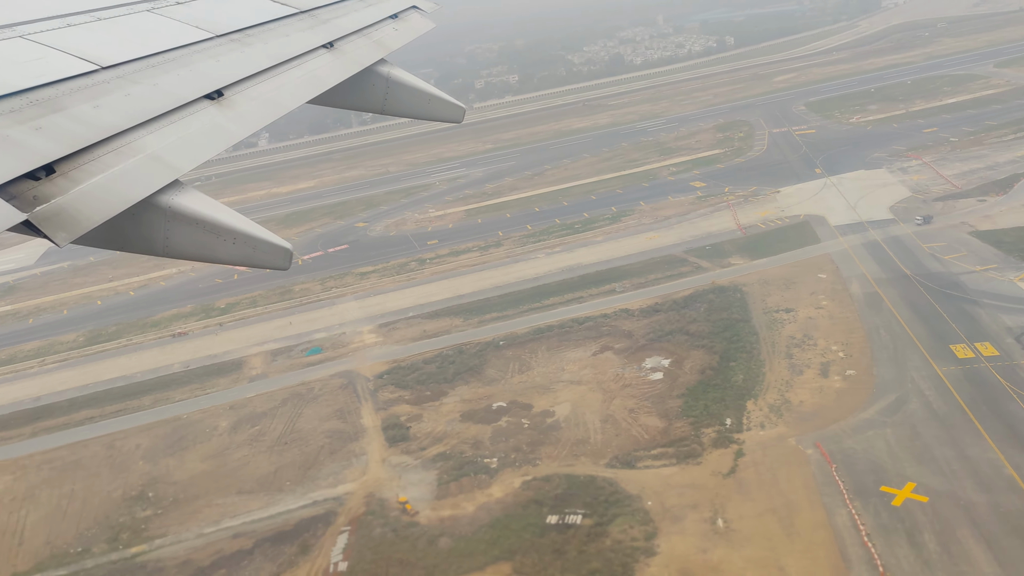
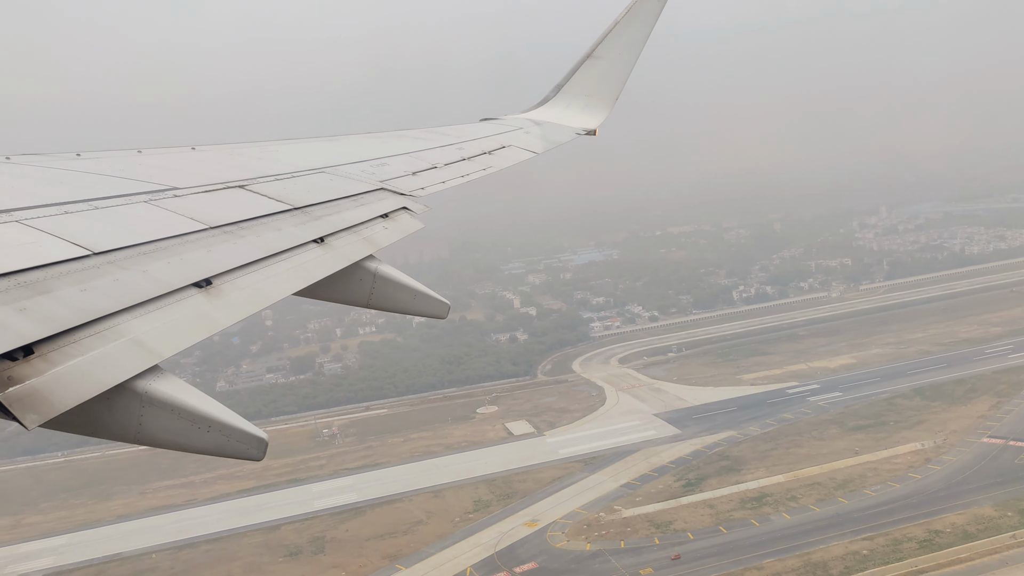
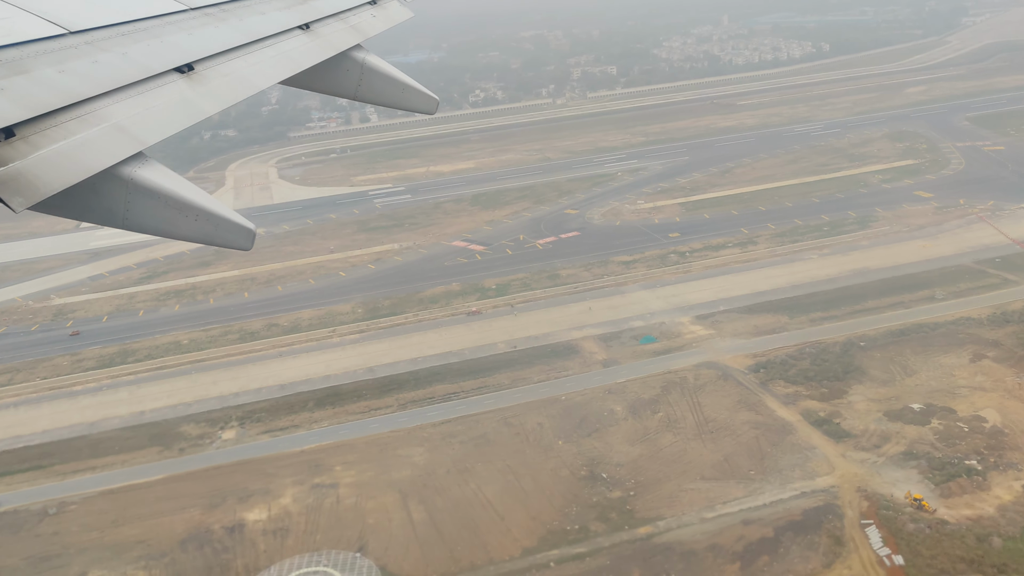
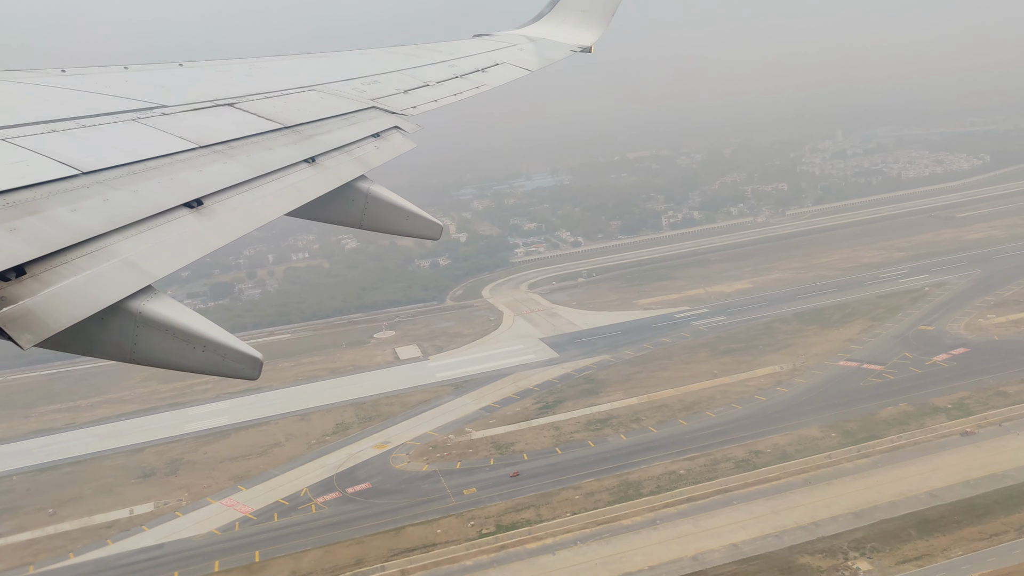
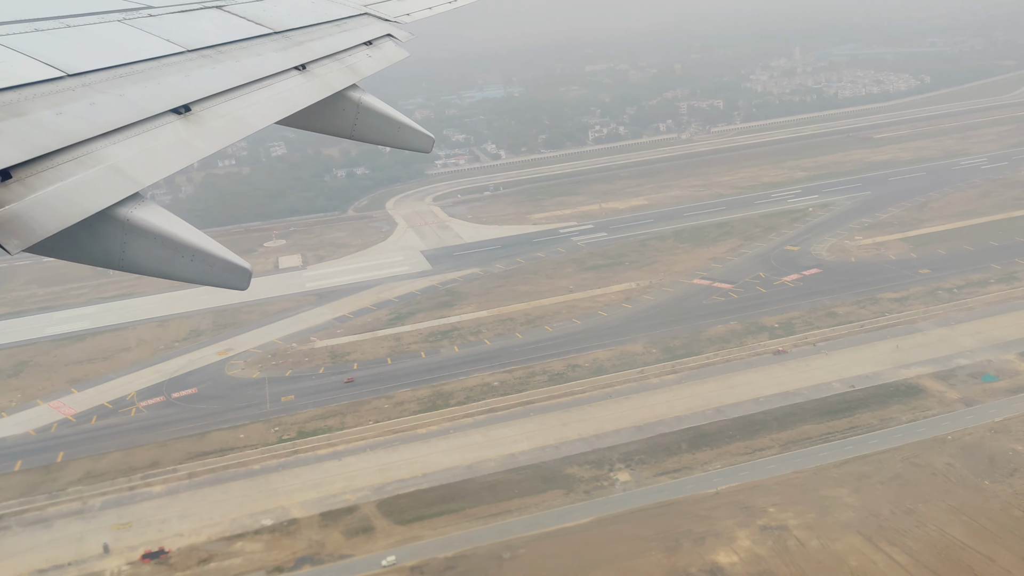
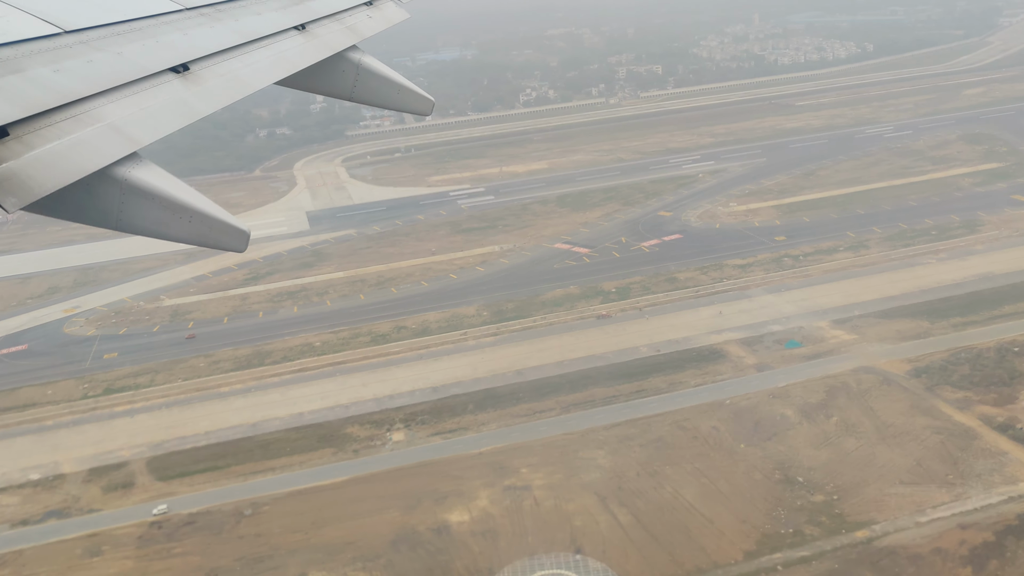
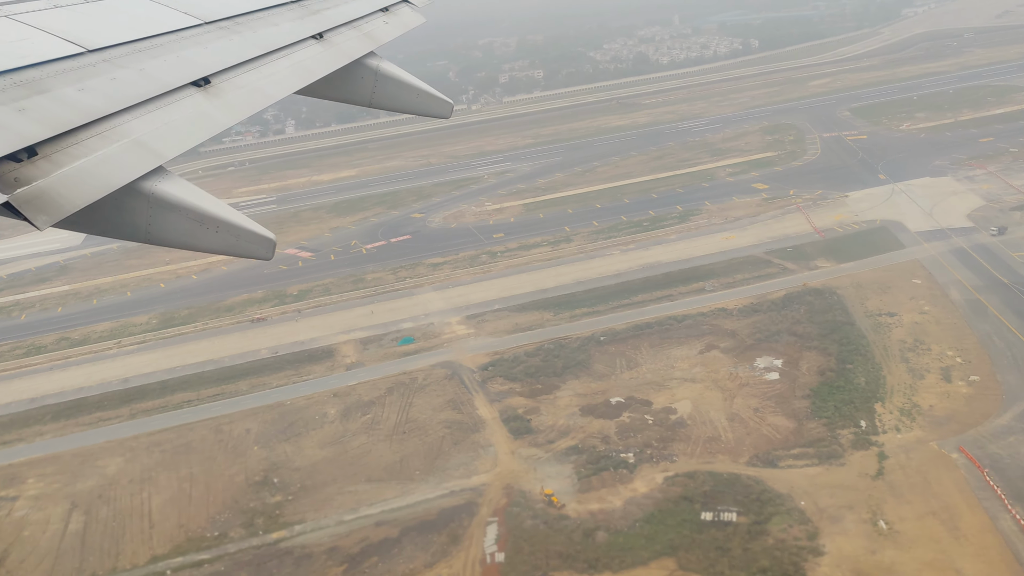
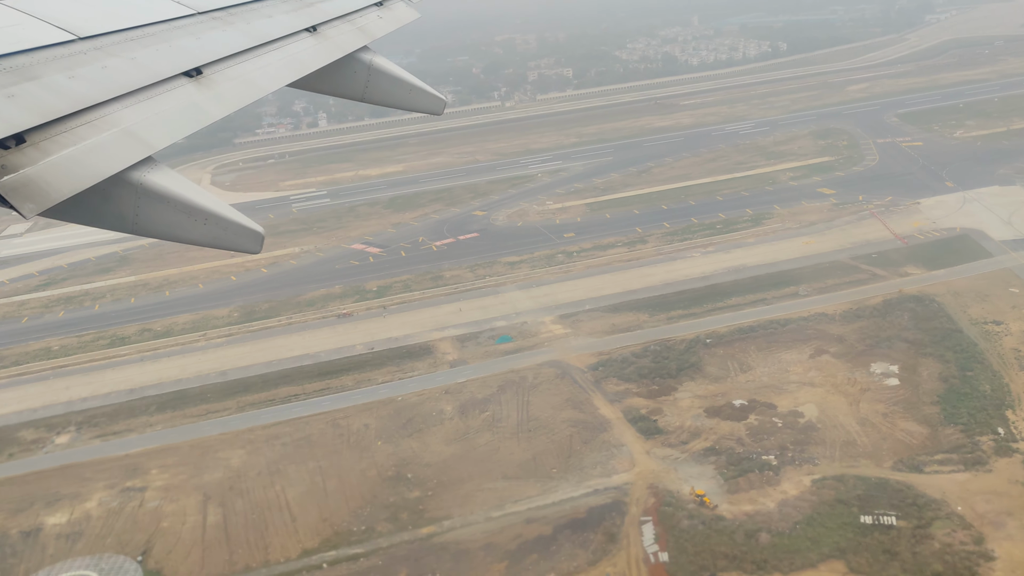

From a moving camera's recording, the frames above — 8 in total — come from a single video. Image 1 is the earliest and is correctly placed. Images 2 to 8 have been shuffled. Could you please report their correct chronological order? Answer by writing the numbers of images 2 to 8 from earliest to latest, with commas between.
7, 8, 3, 6, 5, 4, 2
